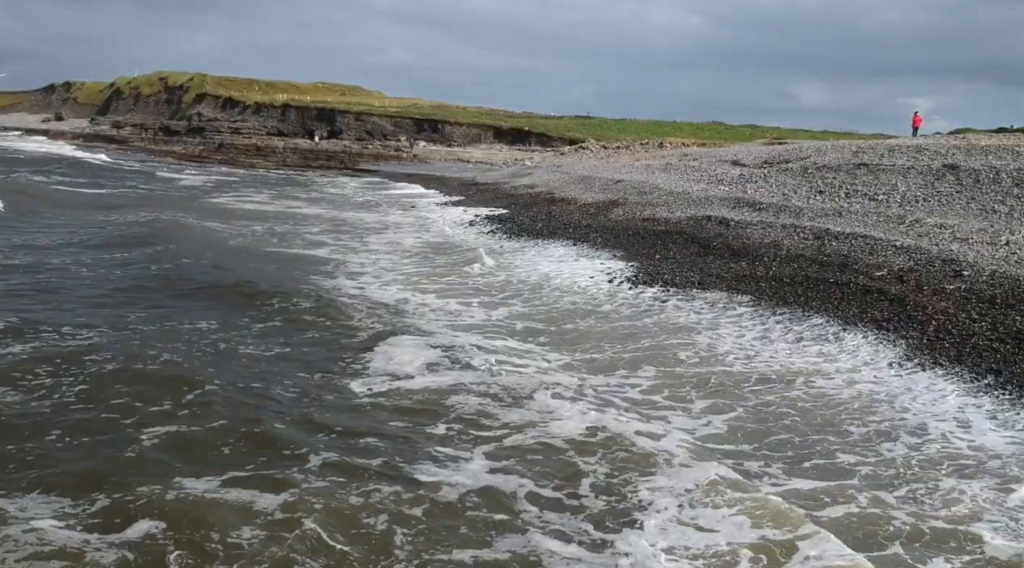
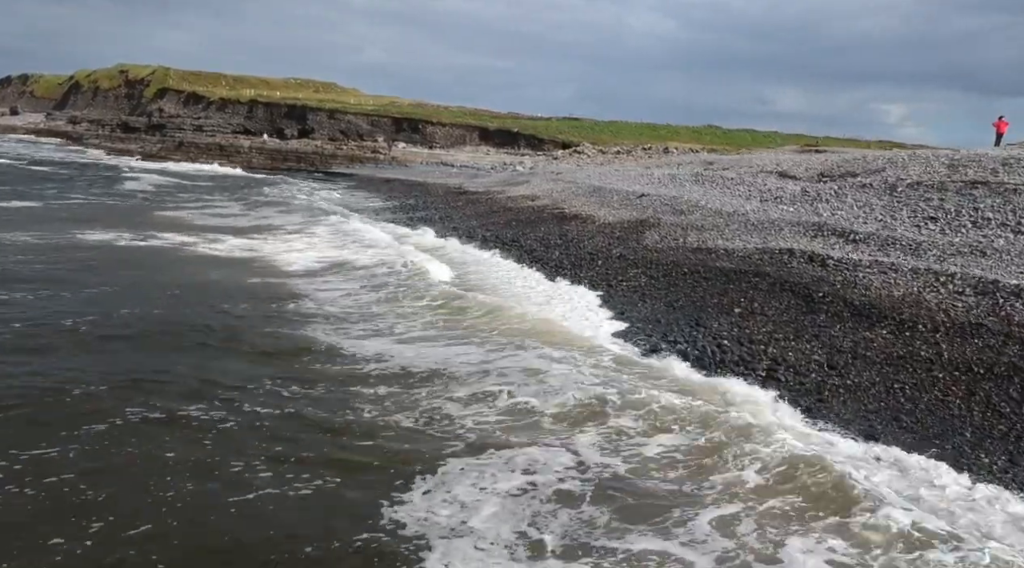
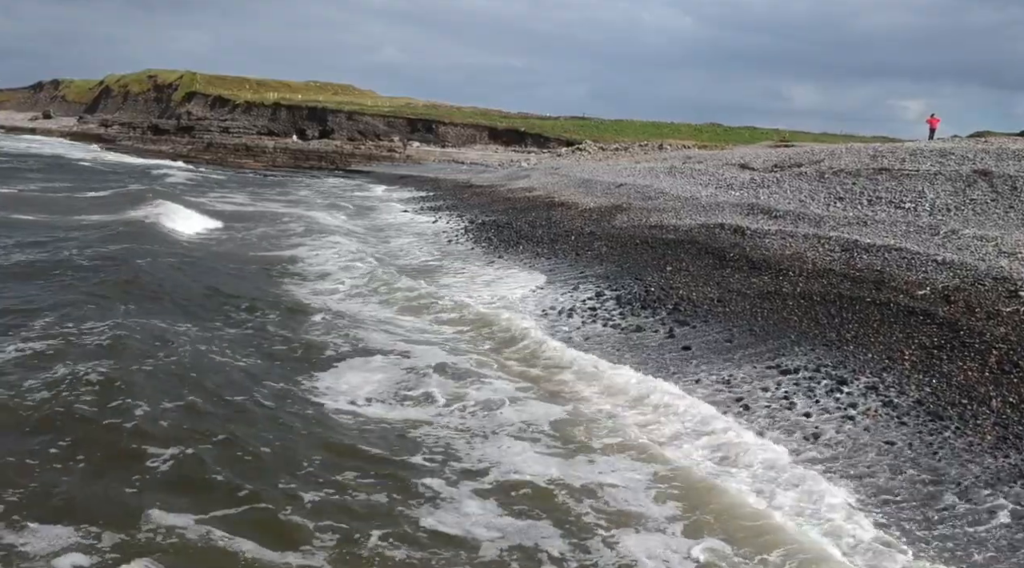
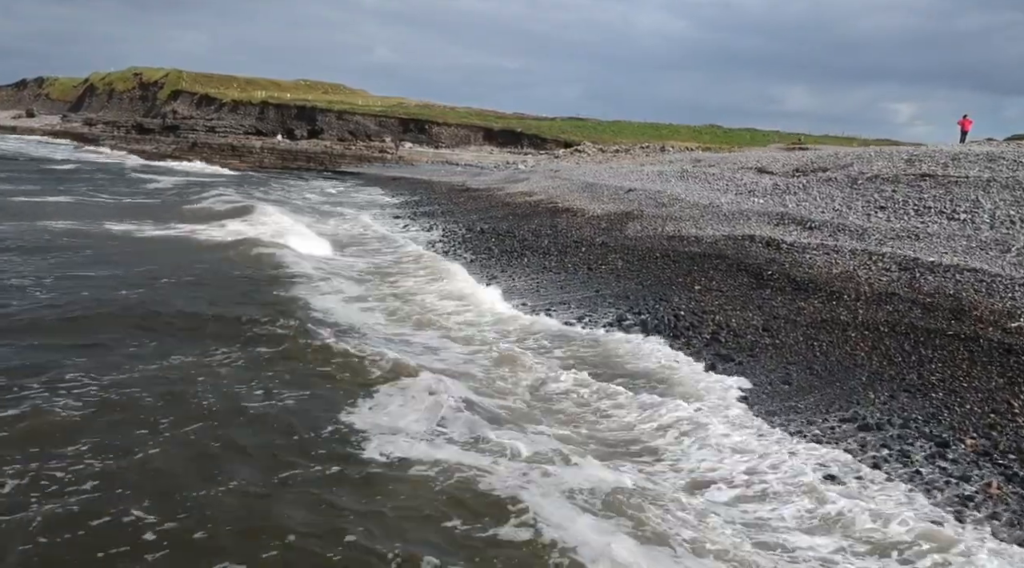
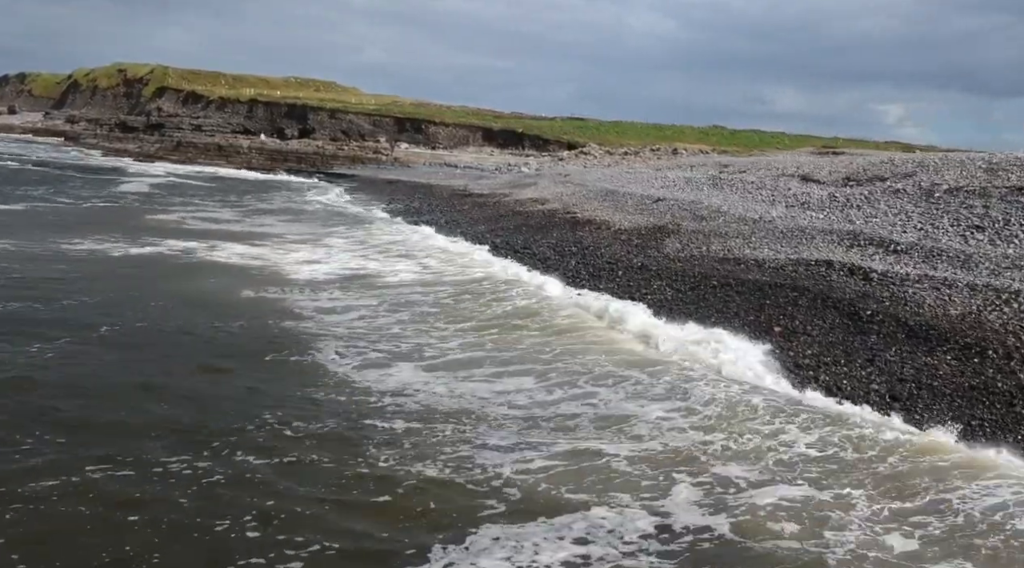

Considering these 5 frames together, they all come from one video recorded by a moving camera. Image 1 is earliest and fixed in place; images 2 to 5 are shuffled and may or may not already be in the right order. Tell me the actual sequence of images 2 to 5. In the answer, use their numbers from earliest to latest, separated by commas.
3, 4, 2, 5
